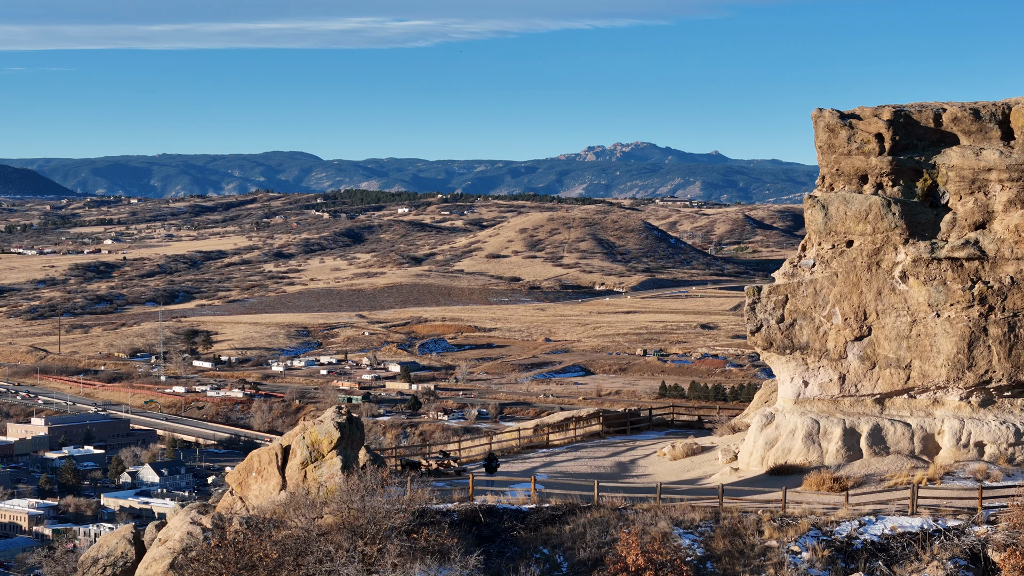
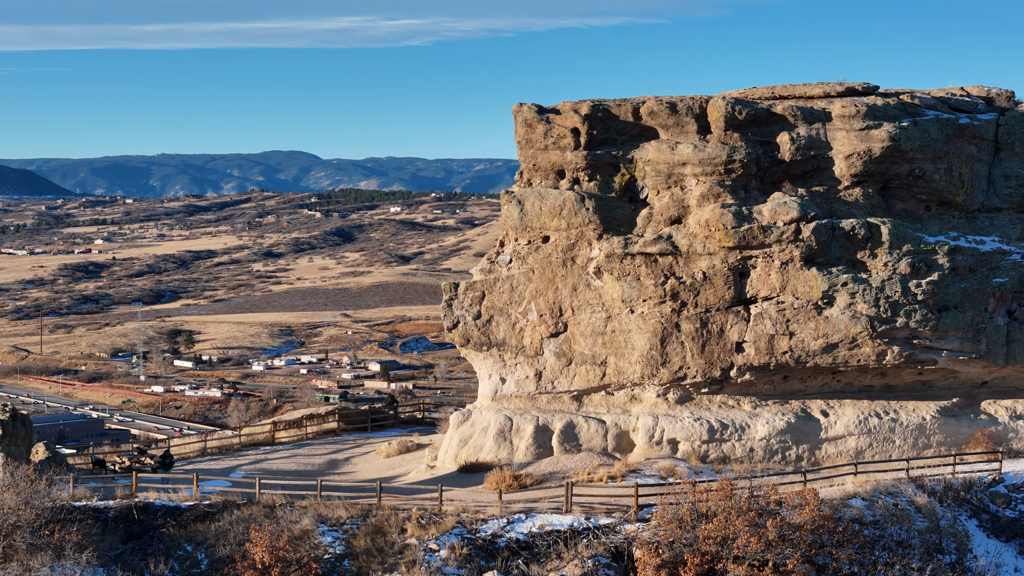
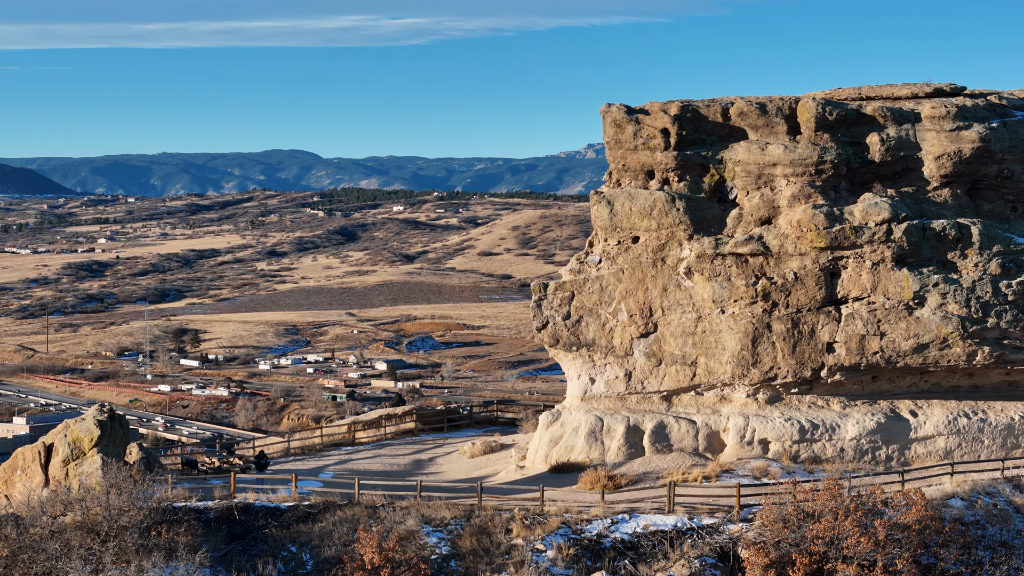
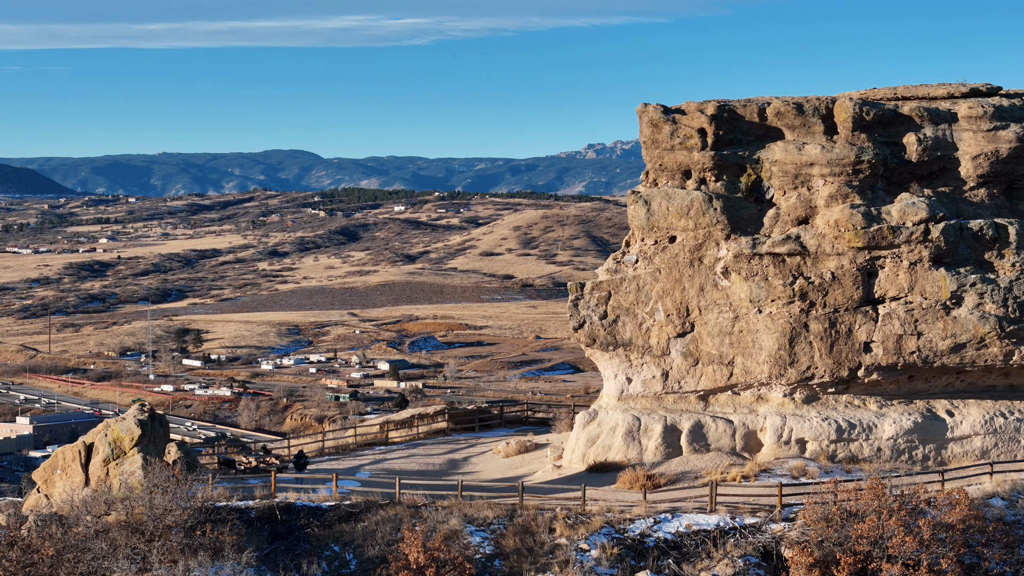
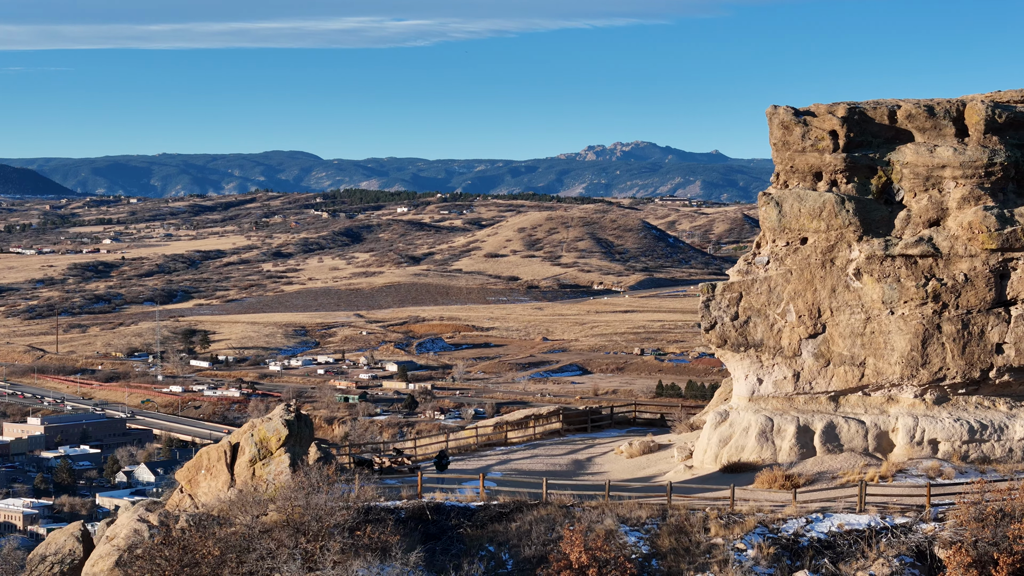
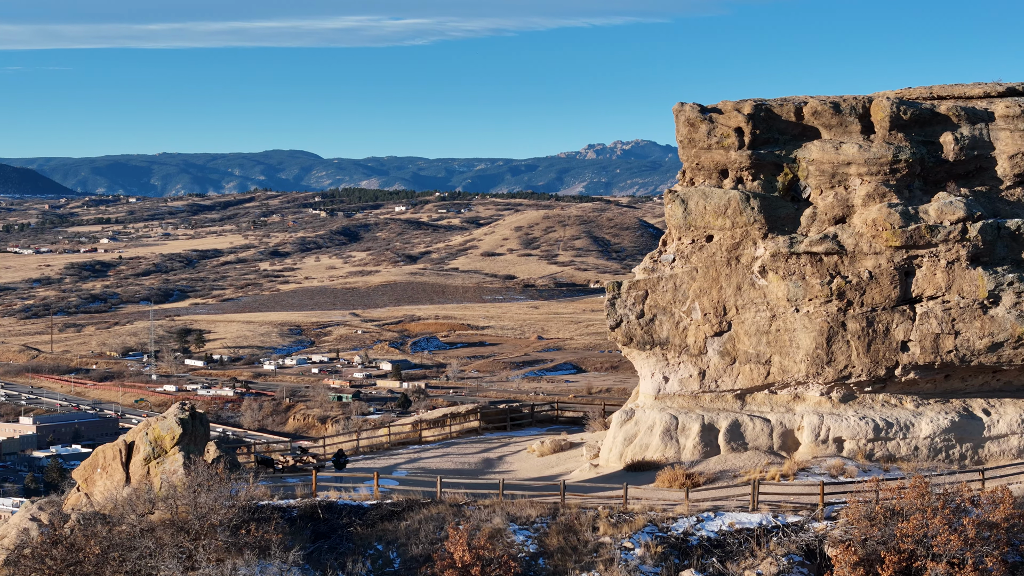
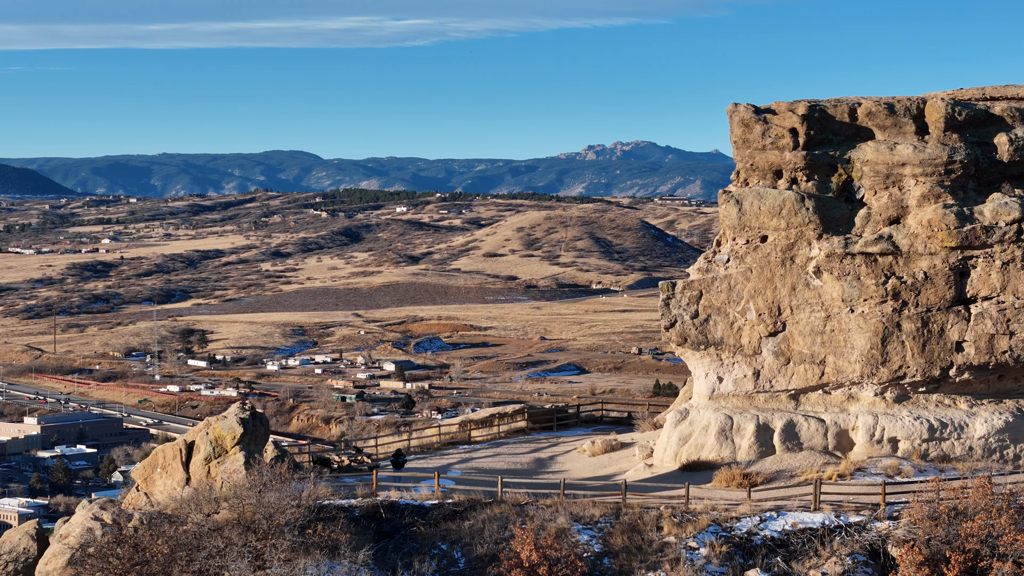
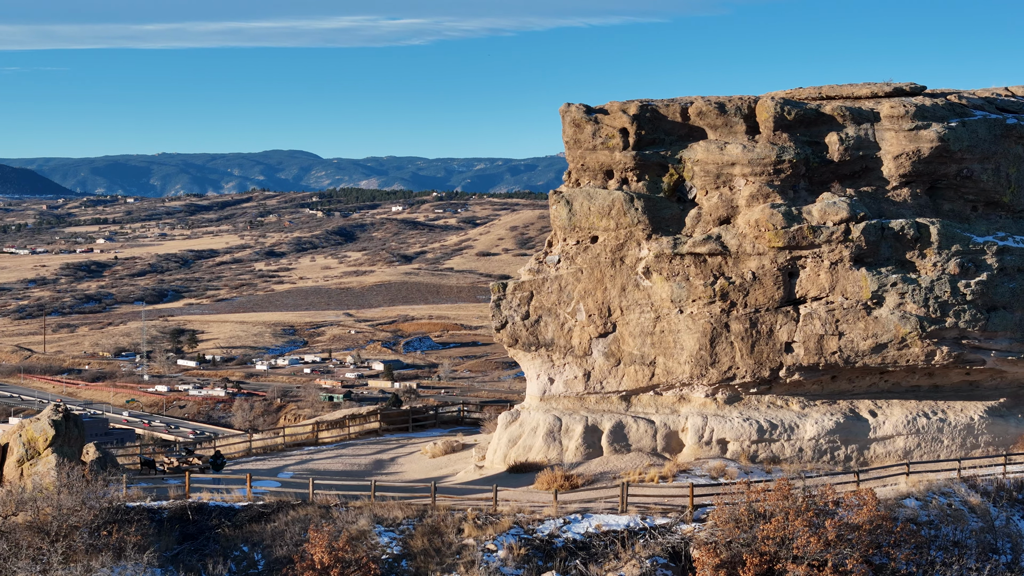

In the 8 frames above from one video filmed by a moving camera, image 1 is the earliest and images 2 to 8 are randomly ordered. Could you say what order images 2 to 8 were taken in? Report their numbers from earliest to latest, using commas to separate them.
5, 7, 6, 4, 3, 8, 2
